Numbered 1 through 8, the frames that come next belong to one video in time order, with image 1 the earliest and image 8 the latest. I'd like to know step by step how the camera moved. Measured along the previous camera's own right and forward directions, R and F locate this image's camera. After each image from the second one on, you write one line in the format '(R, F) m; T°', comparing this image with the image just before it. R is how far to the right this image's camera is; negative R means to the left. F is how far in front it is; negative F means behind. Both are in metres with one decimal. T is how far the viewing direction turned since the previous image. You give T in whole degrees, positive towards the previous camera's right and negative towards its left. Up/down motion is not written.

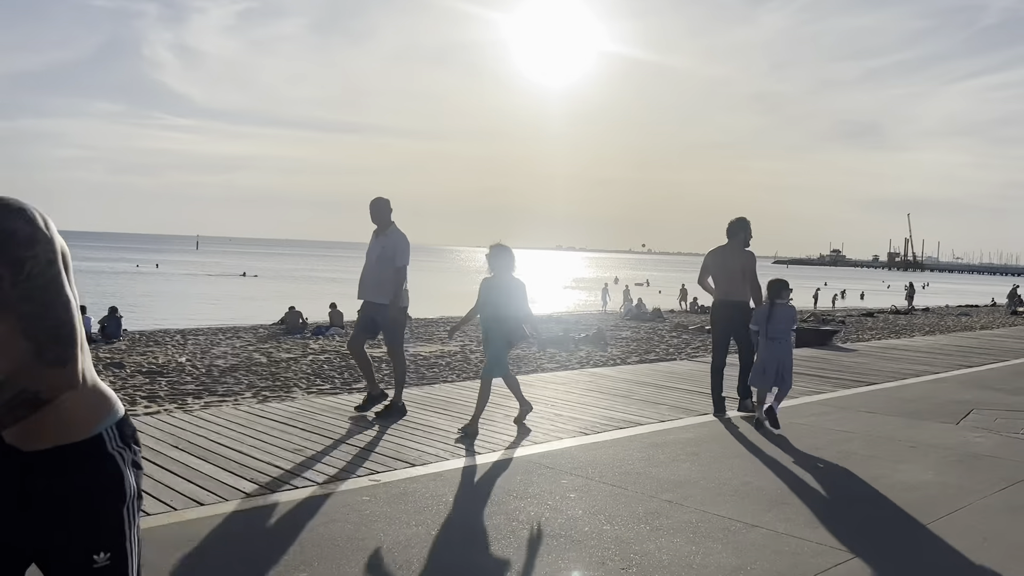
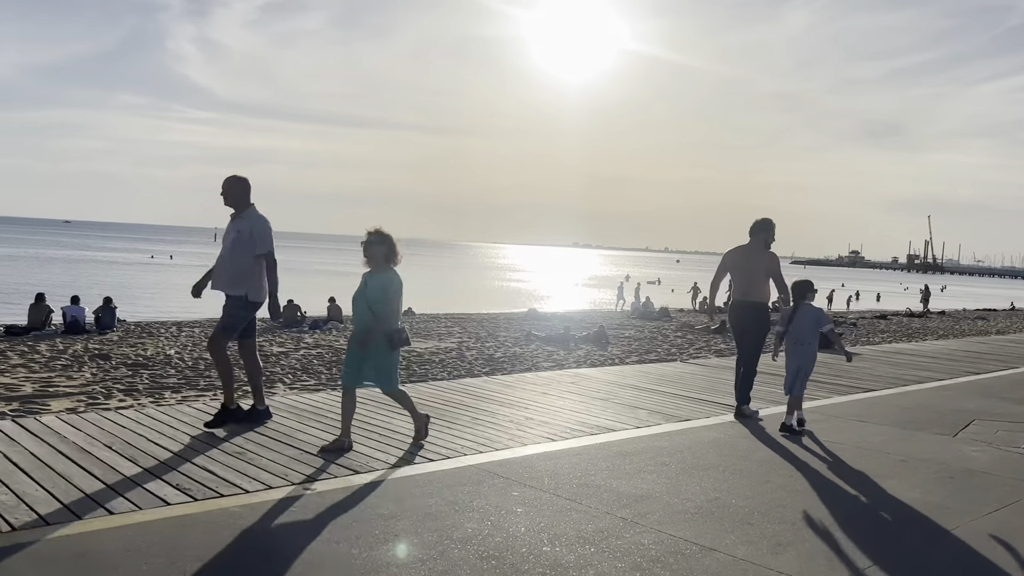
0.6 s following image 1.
(+0.3, +0.3) m; -1°
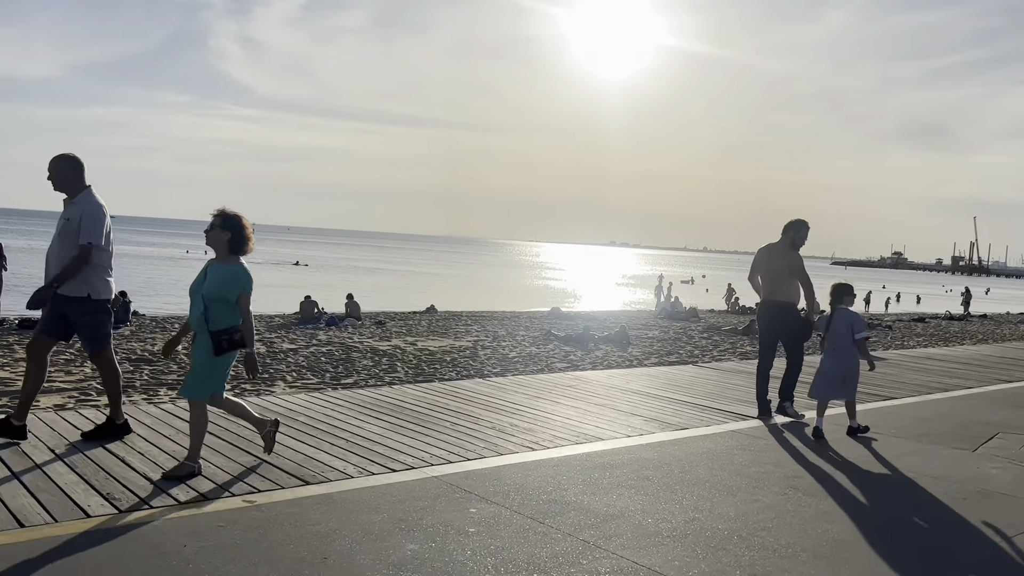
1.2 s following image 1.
(+0.4, +0.4) m; -2°
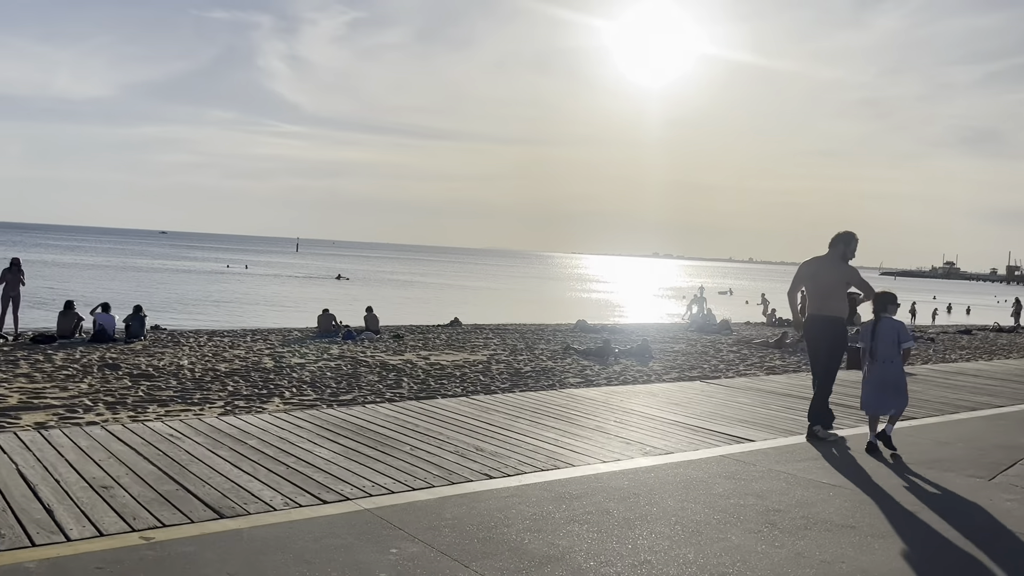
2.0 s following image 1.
(+0.5, +0.4) m; -3°
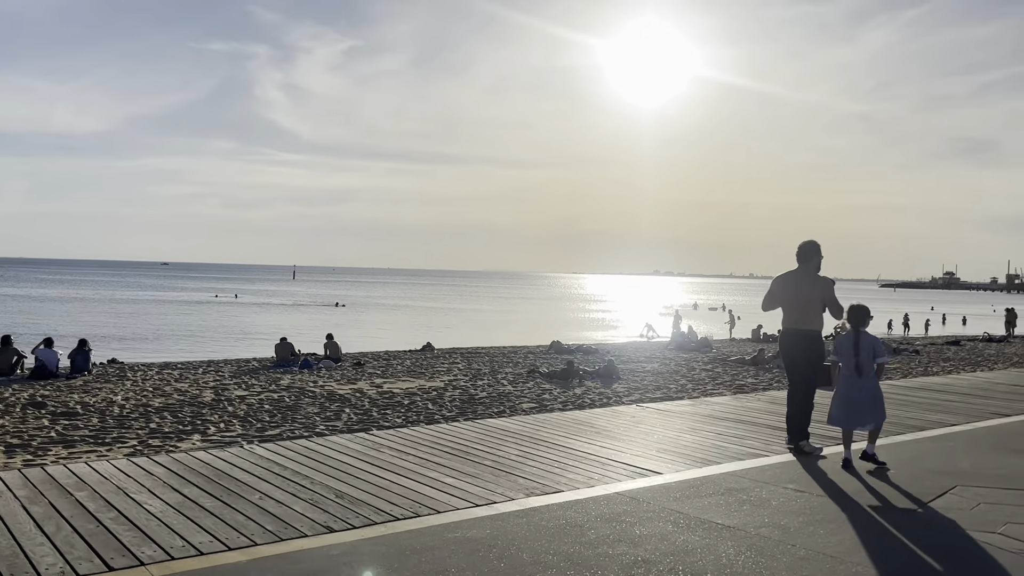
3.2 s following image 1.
(+0.8, +0.5) m; 0°
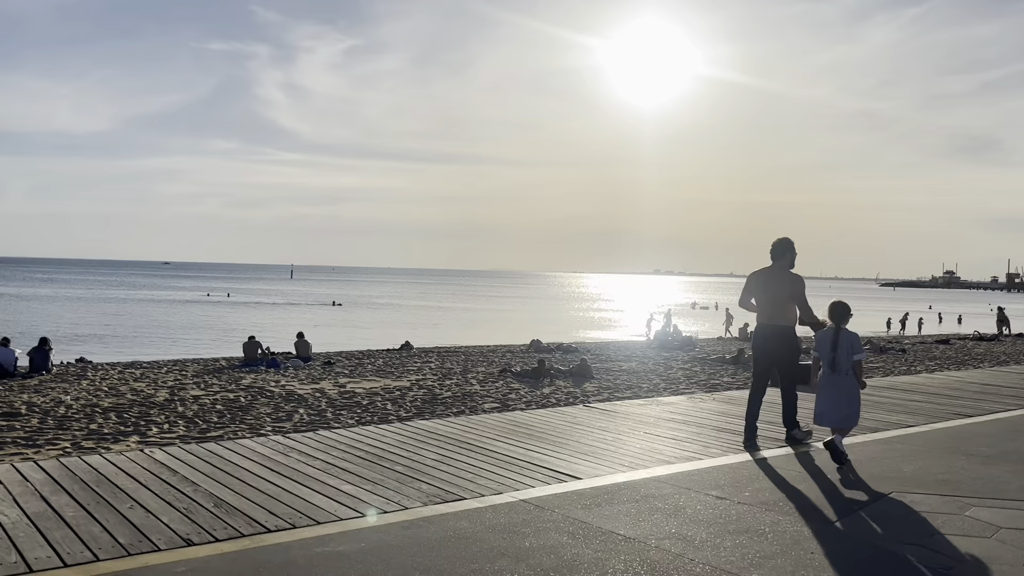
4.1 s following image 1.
(+0.6, +0.3) m; 0°
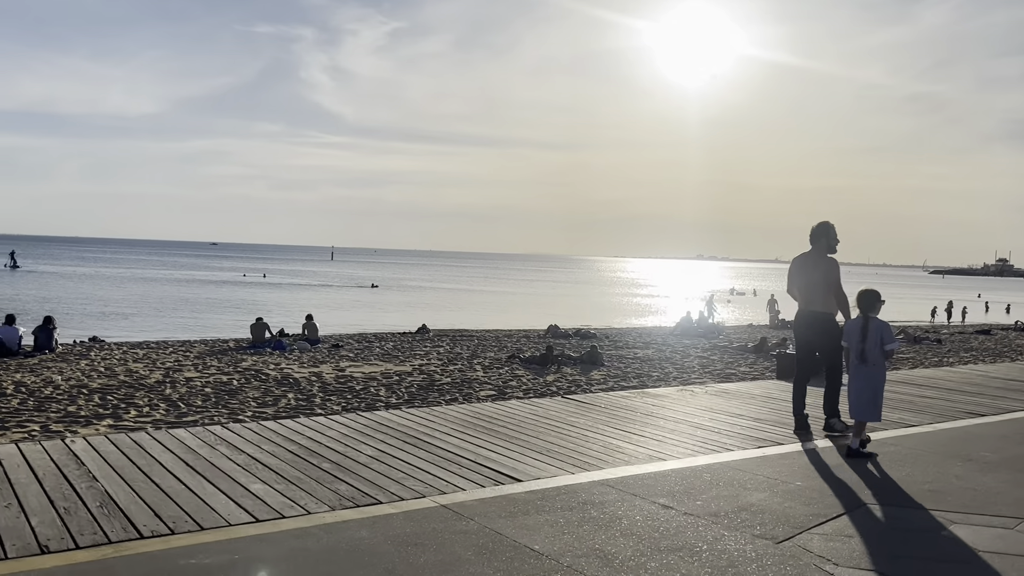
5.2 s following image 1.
(+0.6, +0.5) m; -3°
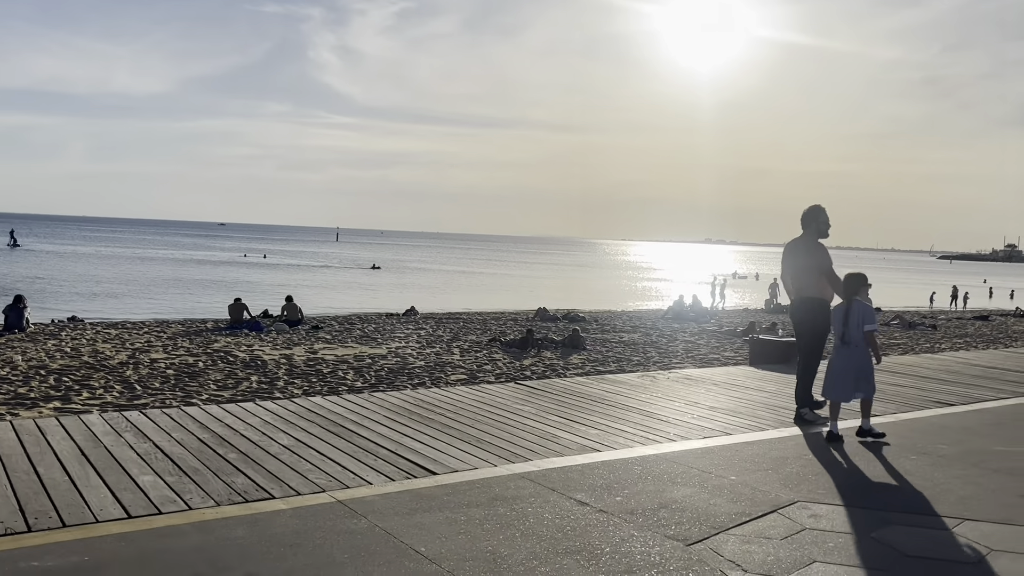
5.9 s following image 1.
(+0.5, +0.3) m; 0°
